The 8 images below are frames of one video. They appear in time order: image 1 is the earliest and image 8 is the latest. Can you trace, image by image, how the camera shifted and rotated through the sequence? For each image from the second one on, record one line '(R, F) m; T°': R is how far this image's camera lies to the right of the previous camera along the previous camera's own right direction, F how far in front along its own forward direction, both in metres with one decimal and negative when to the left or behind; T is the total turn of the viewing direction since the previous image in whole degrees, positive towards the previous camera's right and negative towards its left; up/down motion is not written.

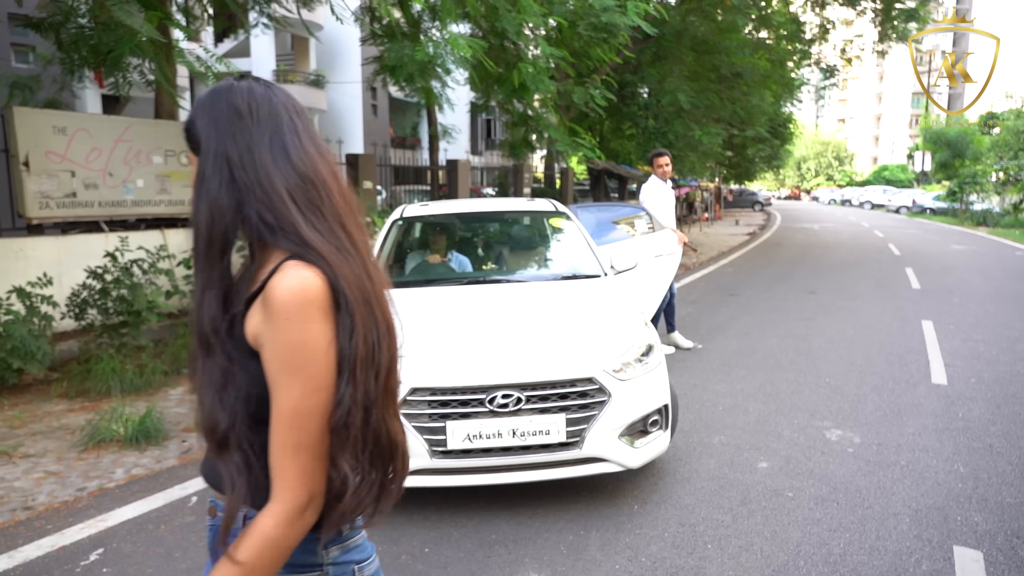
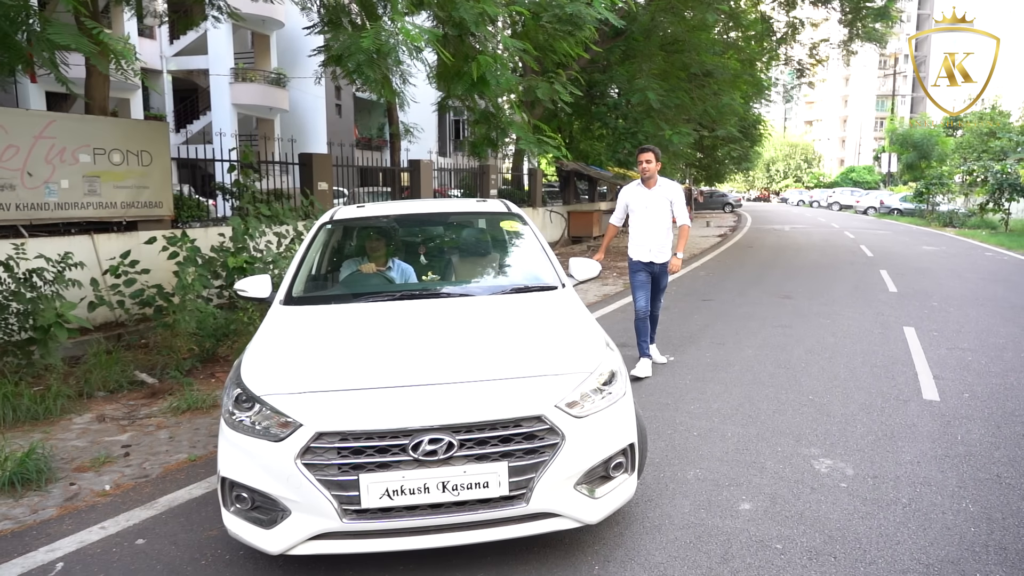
(+0.2, +0.6) m; +2°
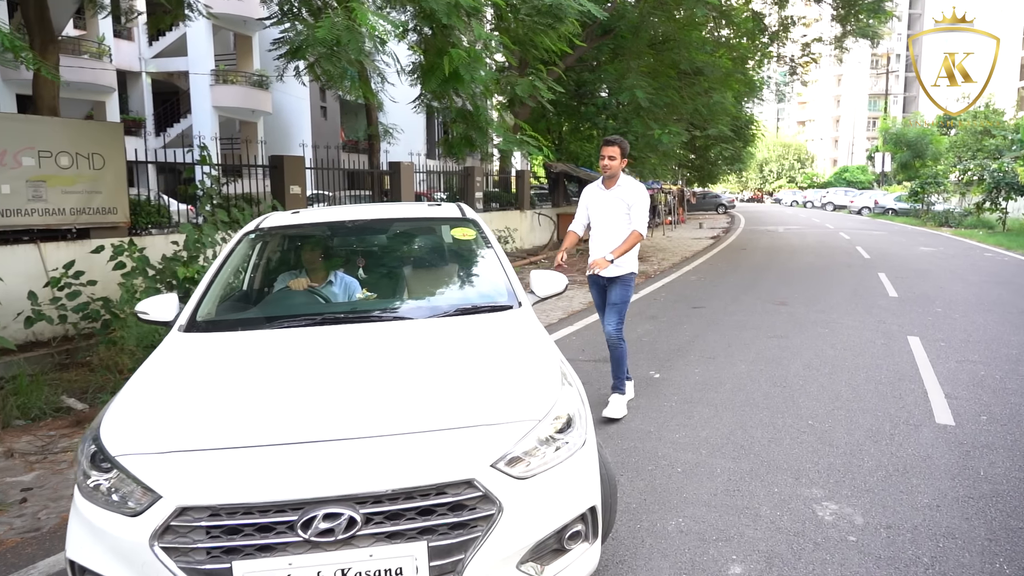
(+0.2, +0.6) m; 0°
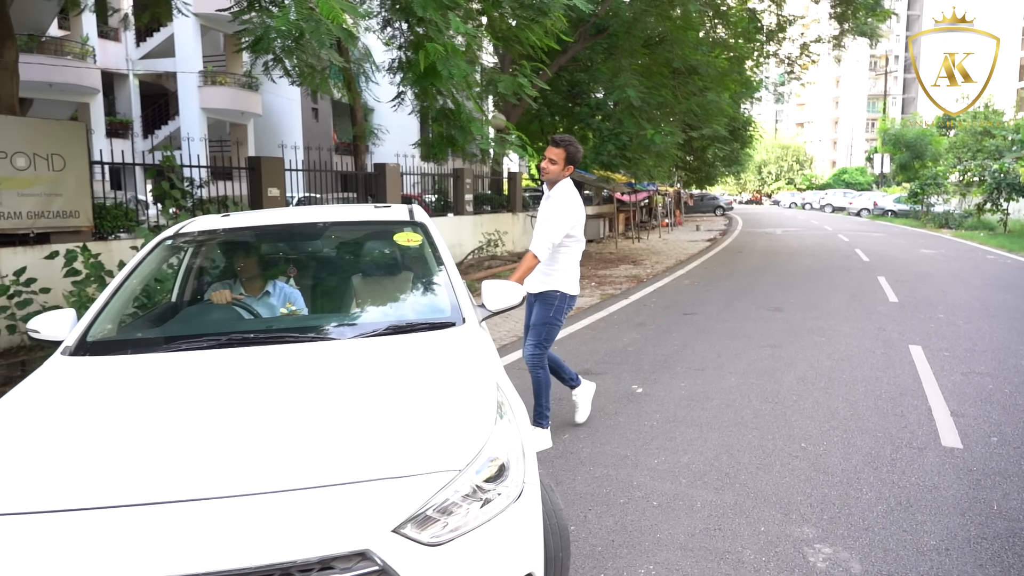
(+0.2, +0.4) m; 0°
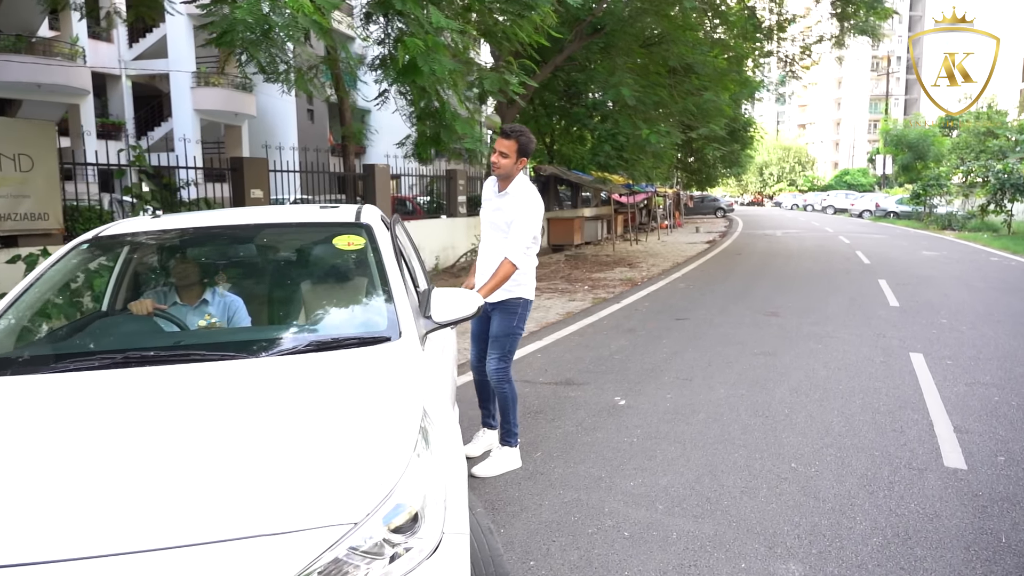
(+0.2, +0.3) m; 0°
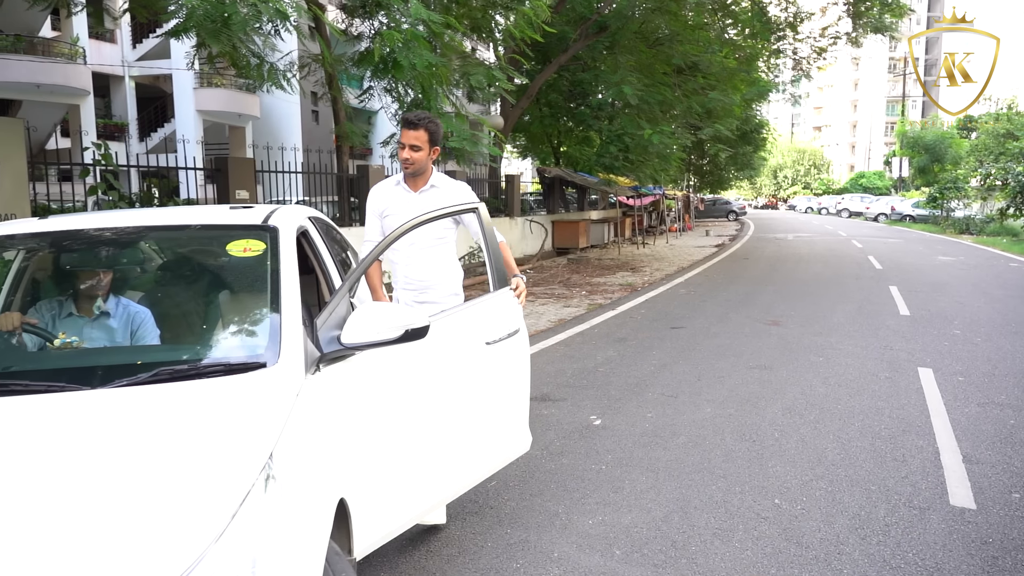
(+0.3, +0.4) m; -1°
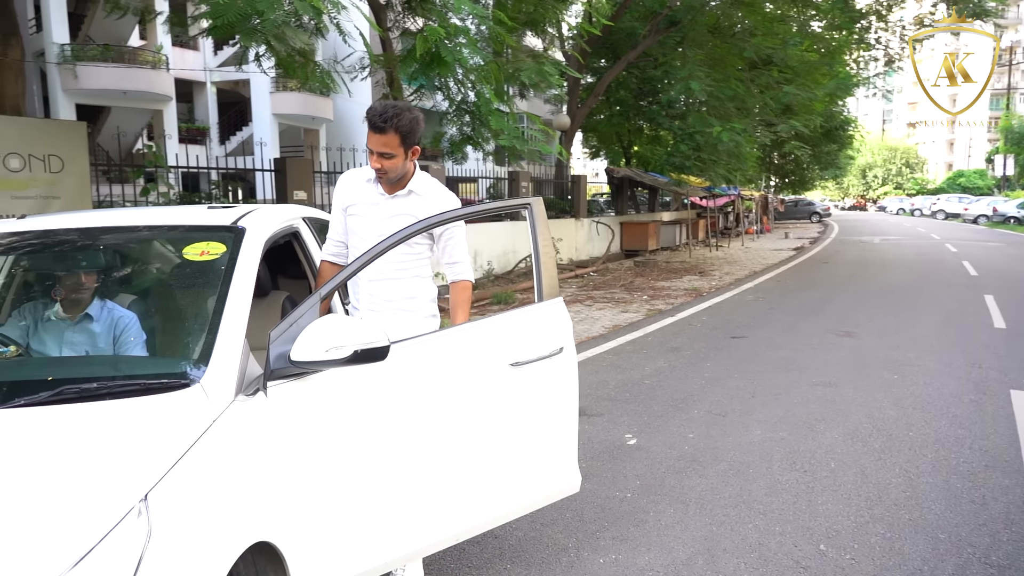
(+0.3, +0.3) m; -6°
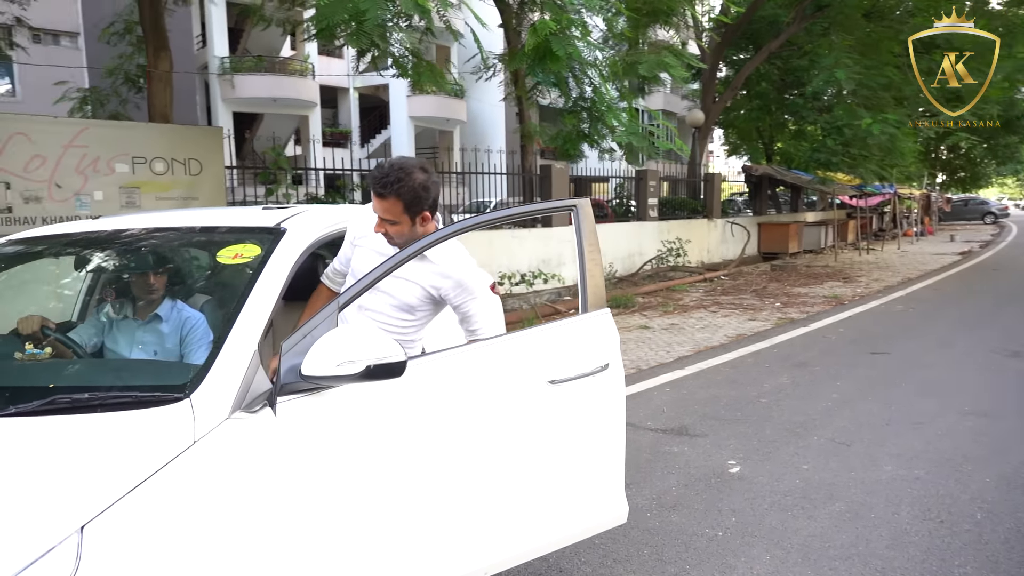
(+0.3, +0.3) m; -11°
